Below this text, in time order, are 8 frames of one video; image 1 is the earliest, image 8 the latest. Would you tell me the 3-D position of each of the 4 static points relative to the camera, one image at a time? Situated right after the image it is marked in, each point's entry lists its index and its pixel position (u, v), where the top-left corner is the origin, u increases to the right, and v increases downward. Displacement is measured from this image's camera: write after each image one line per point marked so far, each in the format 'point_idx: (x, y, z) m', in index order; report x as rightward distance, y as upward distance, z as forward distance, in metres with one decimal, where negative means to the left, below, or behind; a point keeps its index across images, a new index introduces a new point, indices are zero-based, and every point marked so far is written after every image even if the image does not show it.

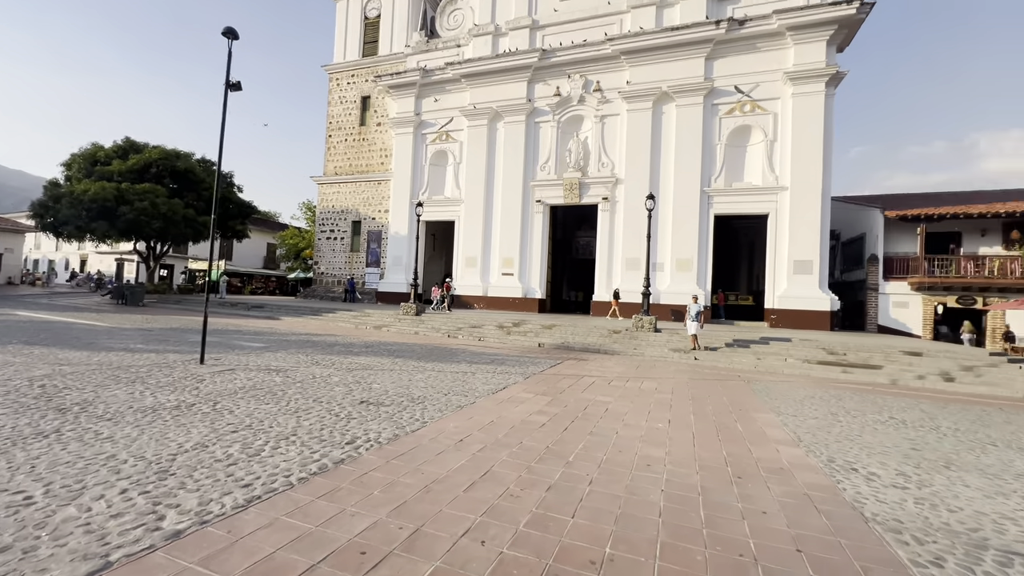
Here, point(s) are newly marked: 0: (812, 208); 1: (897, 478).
0: (+13.0, +3.5, +19.7) m
1: (+4.1, -2.0, +4.8) m
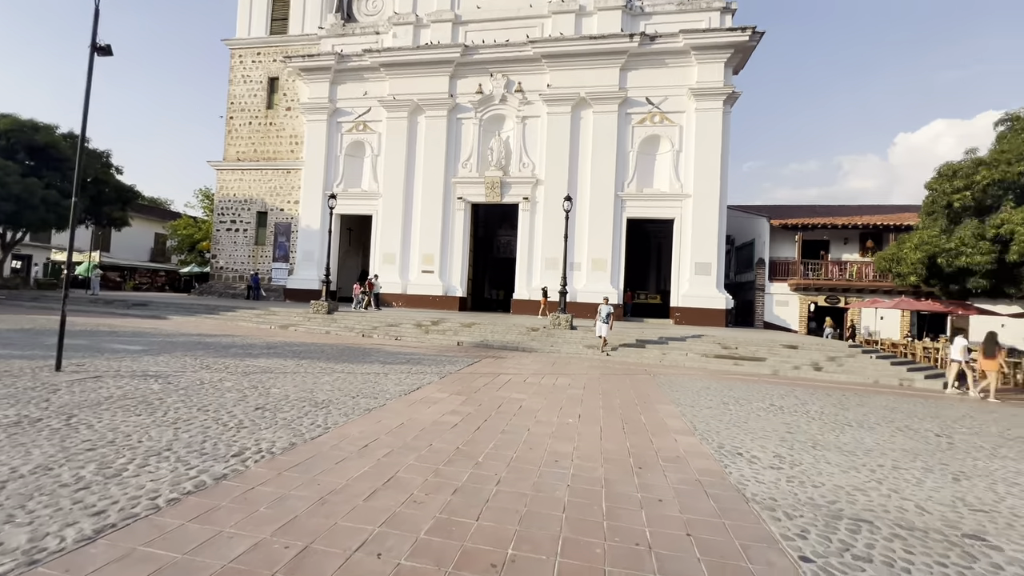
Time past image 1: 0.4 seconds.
0: (+9.4, +3.5, +21.5) m
1: (+3.1, -2.0, +5.3) m
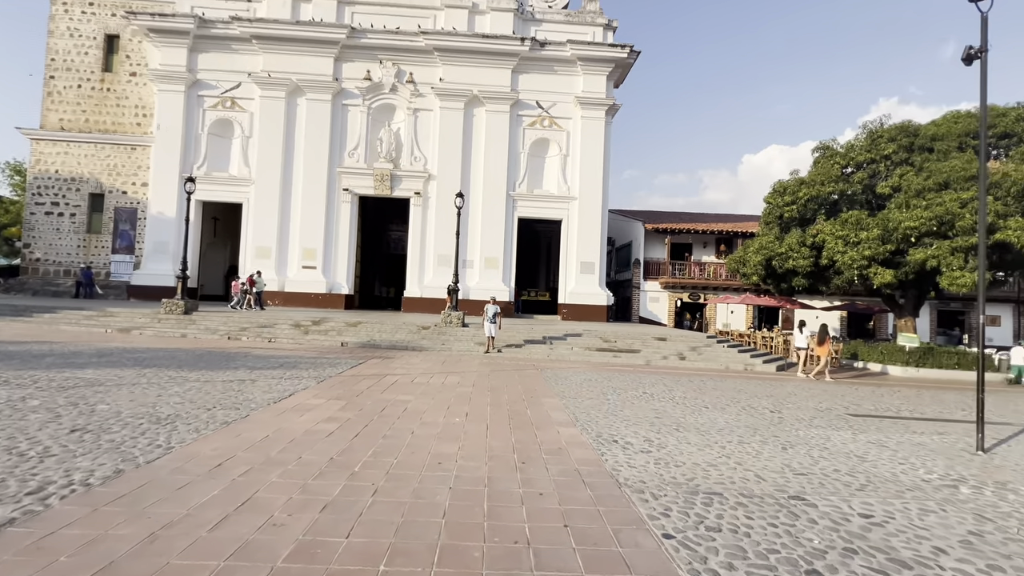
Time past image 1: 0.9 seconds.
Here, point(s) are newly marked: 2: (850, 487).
0: (+4.2, +3.6, +22.9) m
1: (+1.7, -2.0, +5.7) m
2: (+3.5, -2.1, +4.7) m
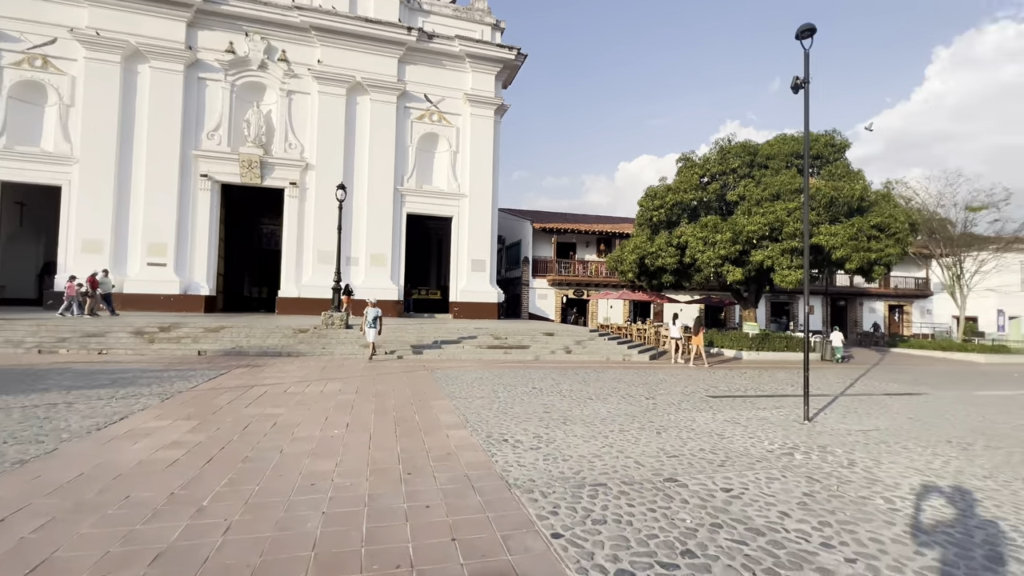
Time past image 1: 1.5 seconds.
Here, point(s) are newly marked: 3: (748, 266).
0: (-1.4, +3.7, +23.0) m
1: (+0.3, -1.9, +5.8) m
2: (+2.3, -2.0, +5.2) m
3: (+9.0, +0.9, +17.3) m
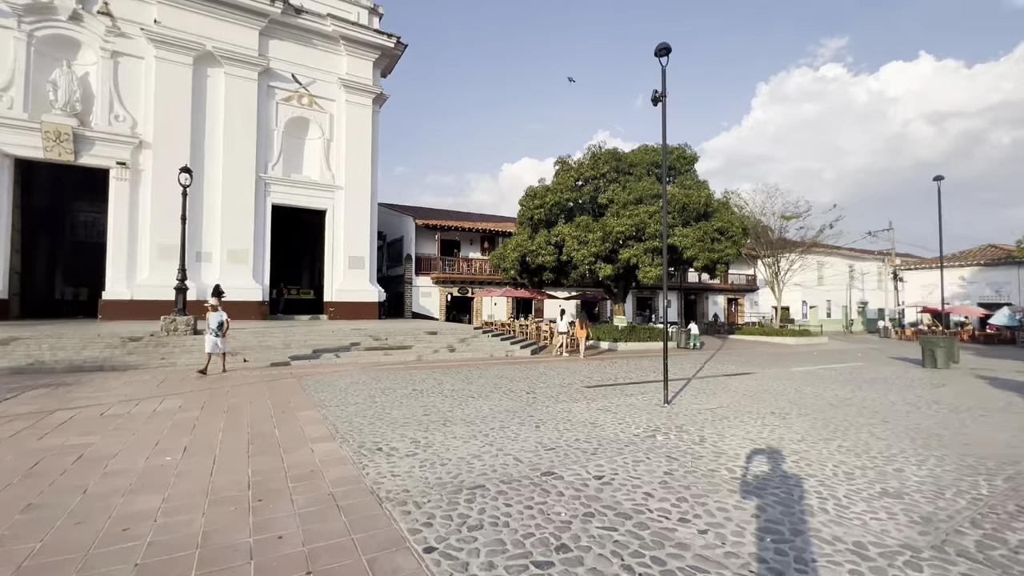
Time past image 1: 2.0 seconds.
0: (-7.2, +3.8, +21.7) m
1: (-1.2, -1.9, +5.4) m
2: (+0.9, -2.0, +5.4) m
3: (+4.3, +1.0, +18.8) m
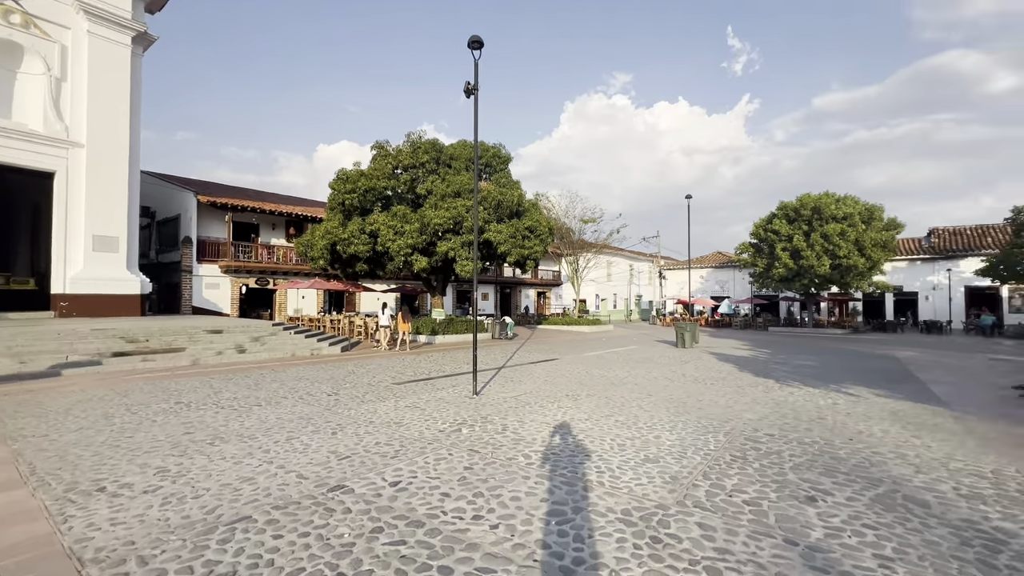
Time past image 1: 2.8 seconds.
0: (-14.9, +4.2, +17.0) m
1: (-3.4, -1.8, +4.2) m
2: (-1.4, -1.9, +5.0) m
3: (-3.2, +1.3, +18.7) m
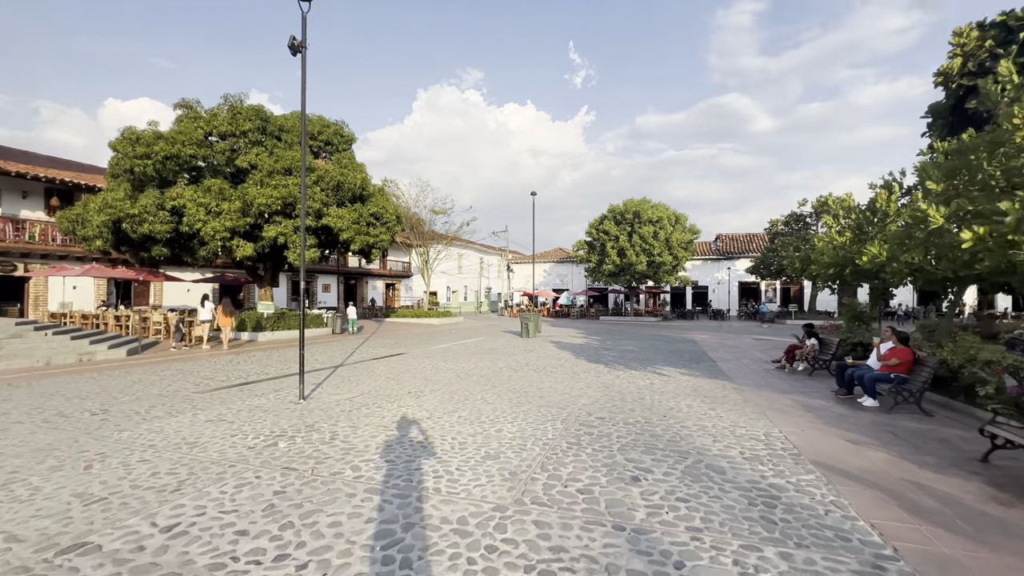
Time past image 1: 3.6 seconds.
0: (-19.6, +4.6, +10.8) m
1: (-4.6, -1.7, +2.5) m
2: (-3.0, -1.7, +3.9) m
3: (-9.0, +1.7, +16.2) m
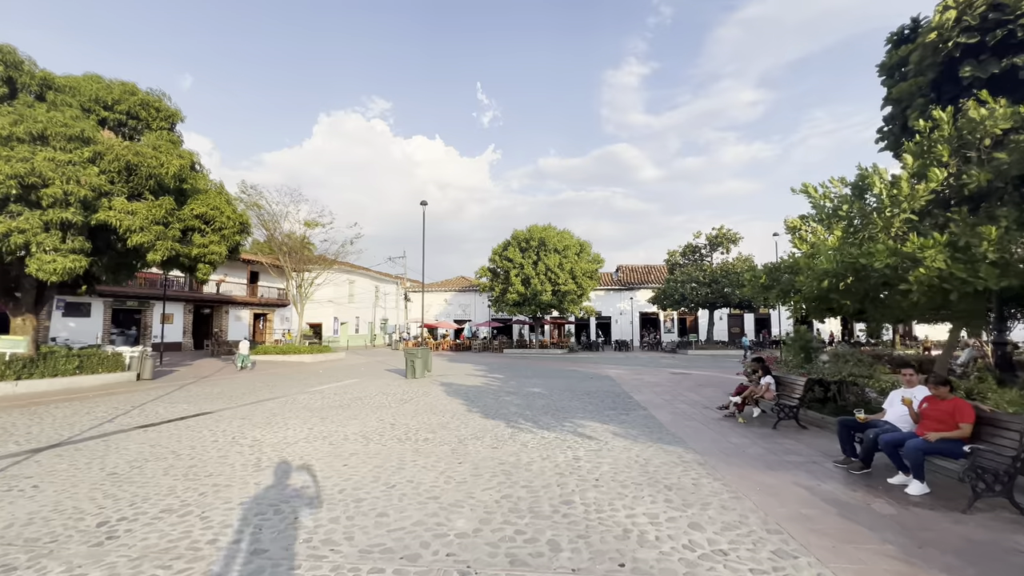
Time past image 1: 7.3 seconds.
0: (-21.5, +4.5, +3.3) m
1: (-5.1, -1.4, -2.2) m
2: (-3.8, -1.6, -0.5) m
3: (-12.2, +1.1, +10.5) m
